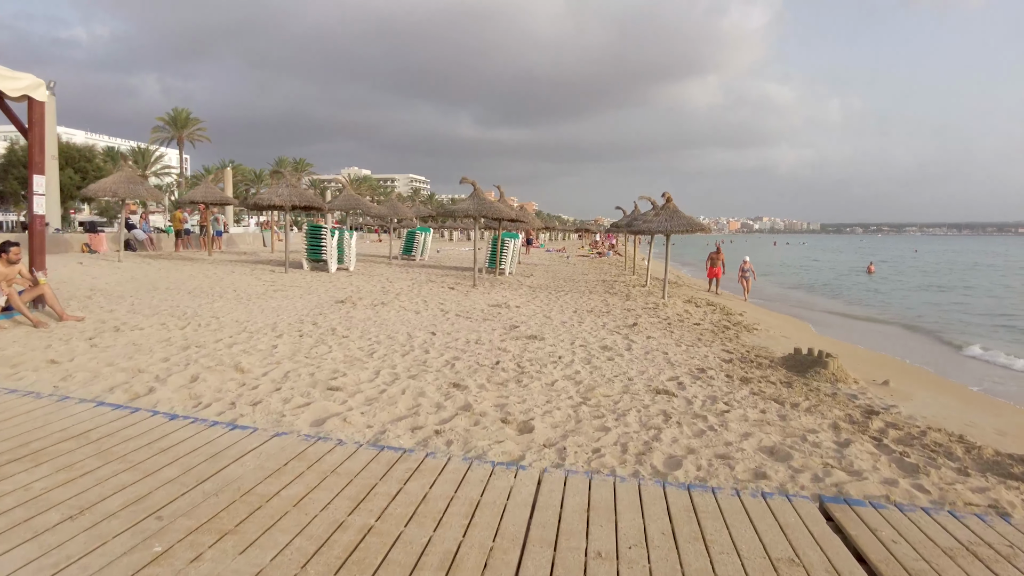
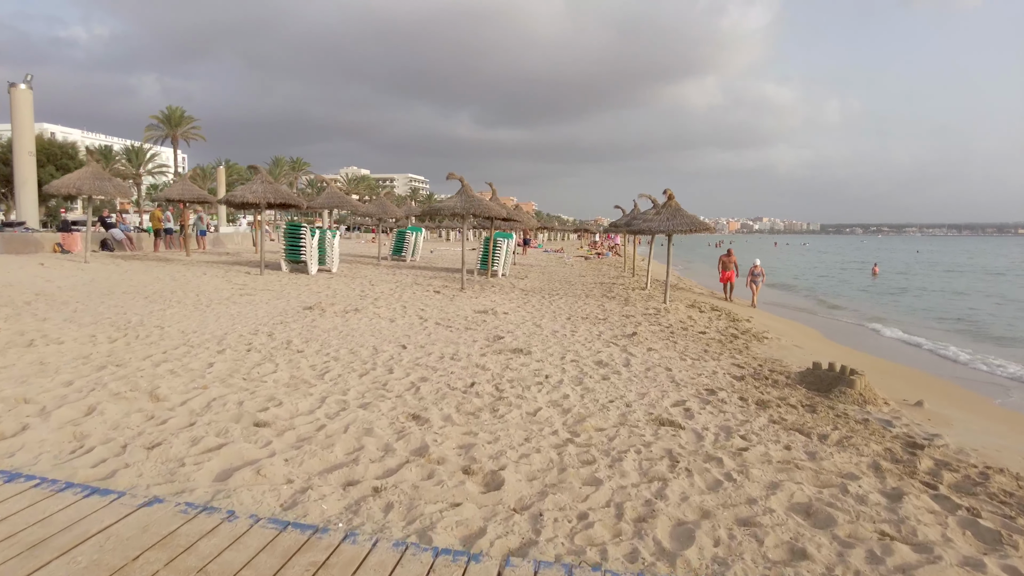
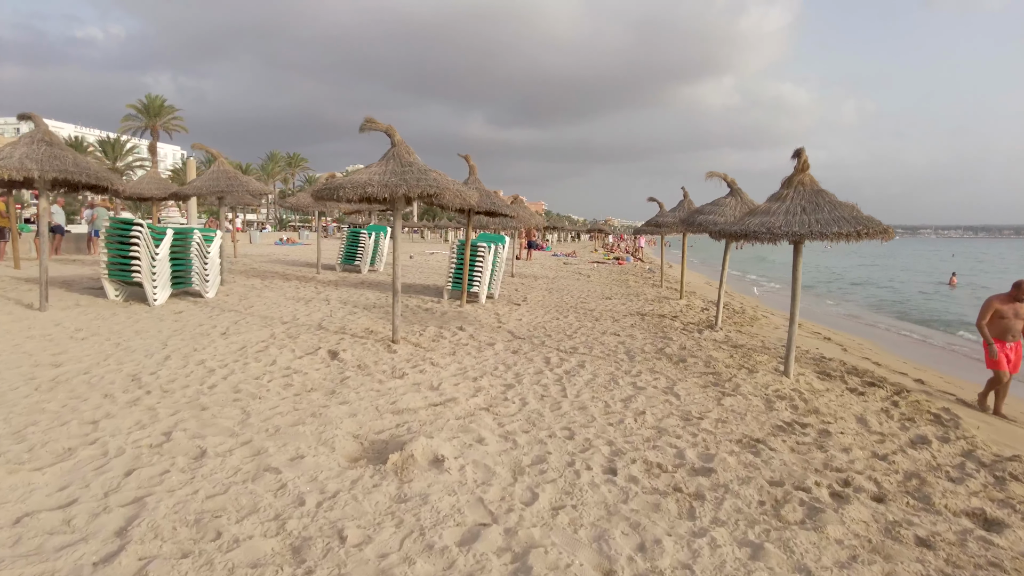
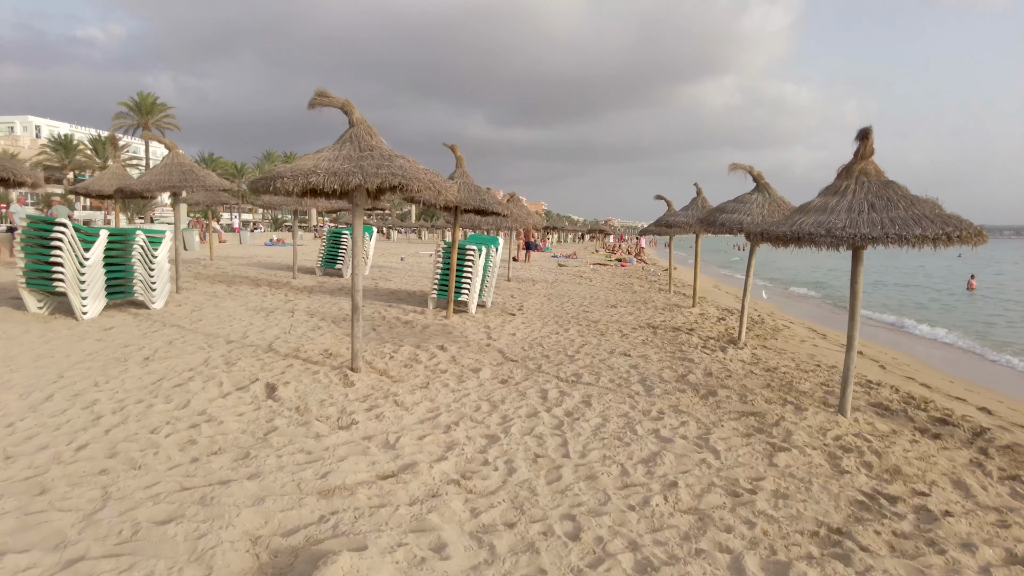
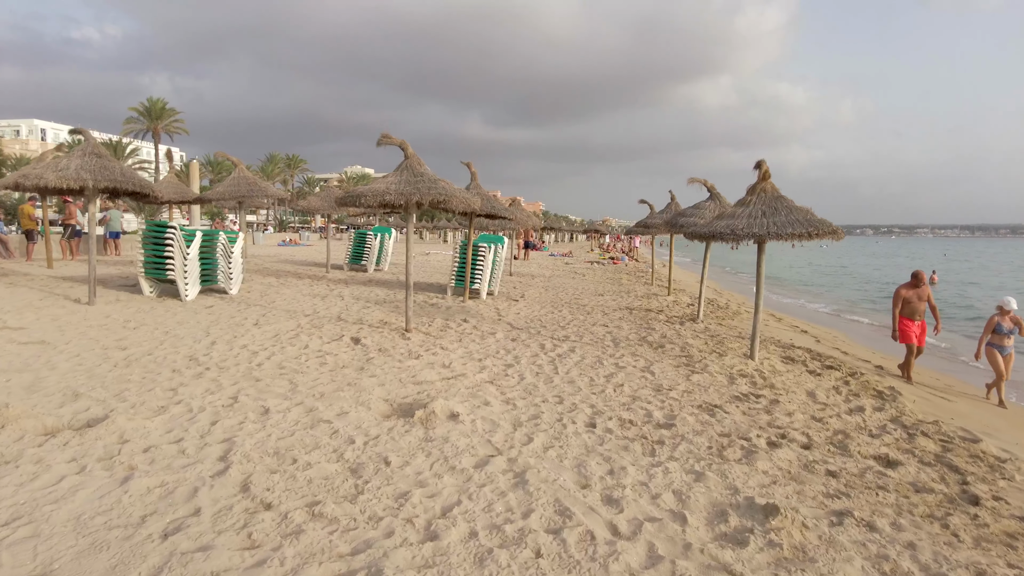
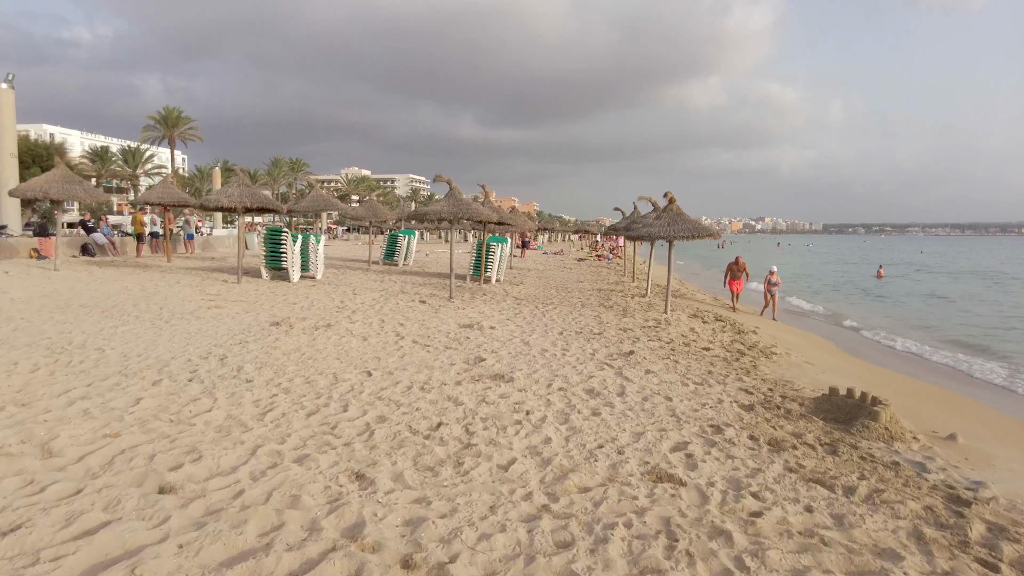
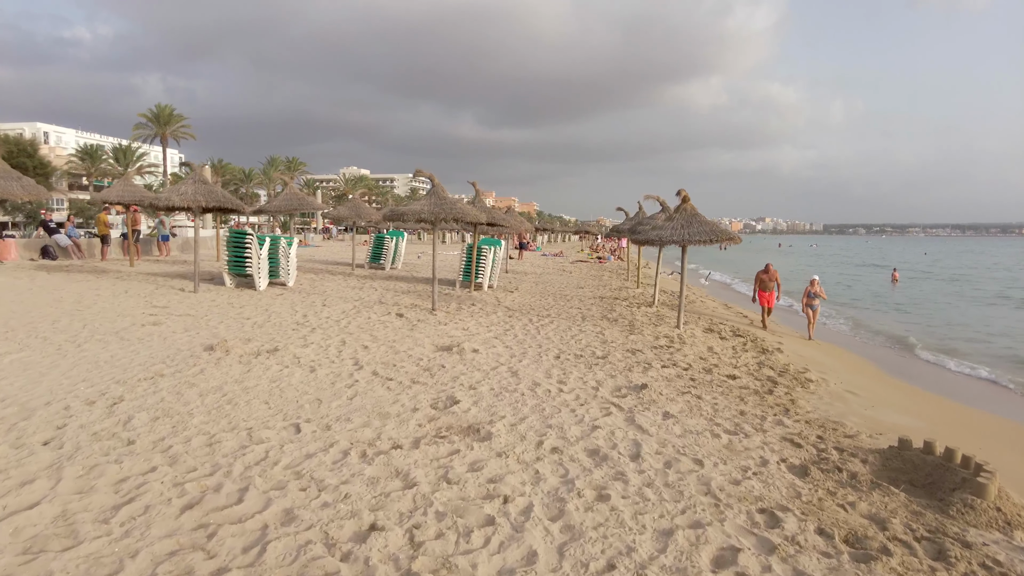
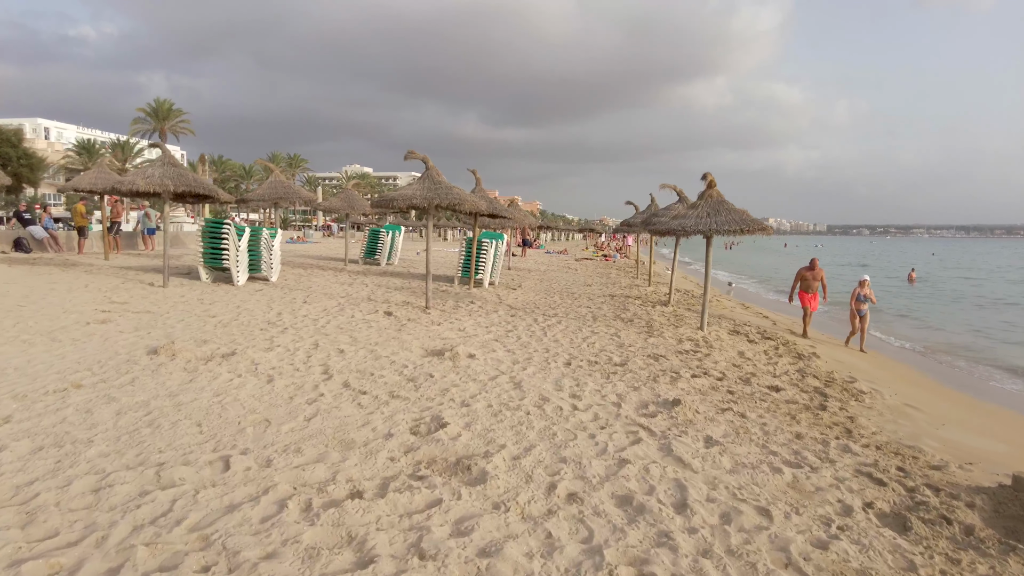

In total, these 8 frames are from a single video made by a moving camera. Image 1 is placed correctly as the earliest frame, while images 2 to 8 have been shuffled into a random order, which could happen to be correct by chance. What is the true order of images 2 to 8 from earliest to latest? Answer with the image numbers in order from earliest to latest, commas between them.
2, 6, 7, 8, 5, 3, 4
